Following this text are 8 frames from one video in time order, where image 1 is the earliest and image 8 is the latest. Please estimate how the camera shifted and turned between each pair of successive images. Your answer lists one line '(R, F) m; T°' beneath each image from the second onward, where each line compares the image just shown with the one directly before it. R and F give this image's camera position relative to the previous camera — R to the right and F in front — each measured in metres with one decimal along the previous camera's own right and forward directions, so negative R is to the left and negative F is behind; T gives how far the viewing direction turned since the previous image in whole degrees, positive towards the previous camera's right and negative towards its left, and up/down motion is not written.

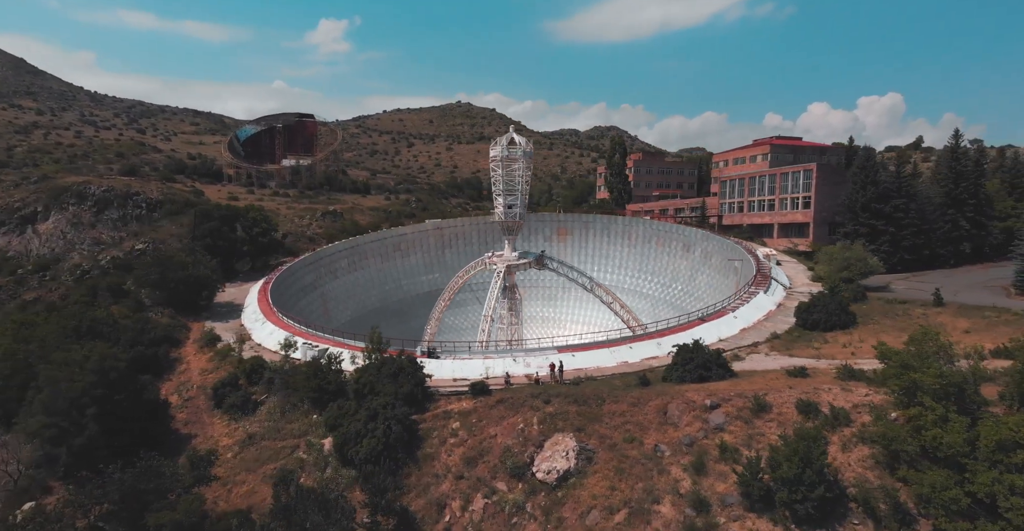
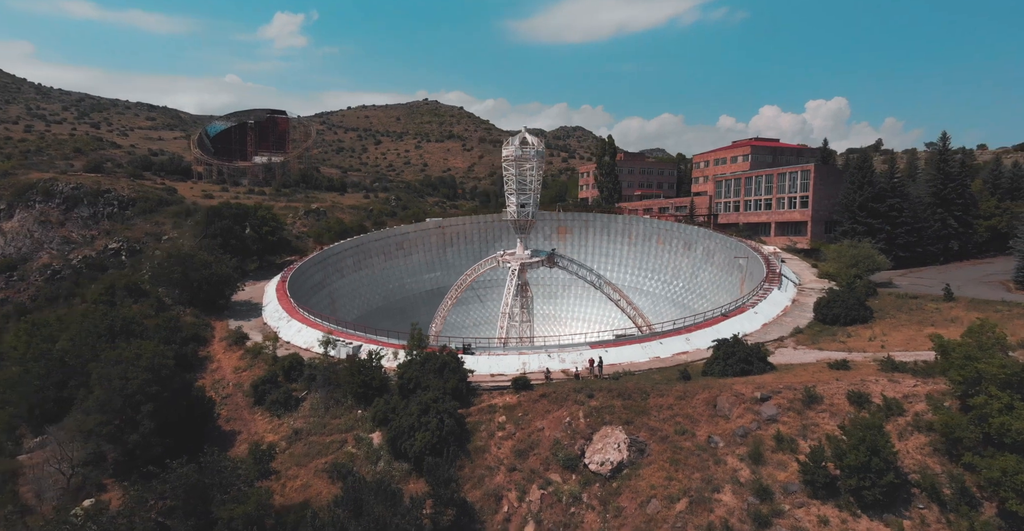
(-2.7, -0.3) m; +1°
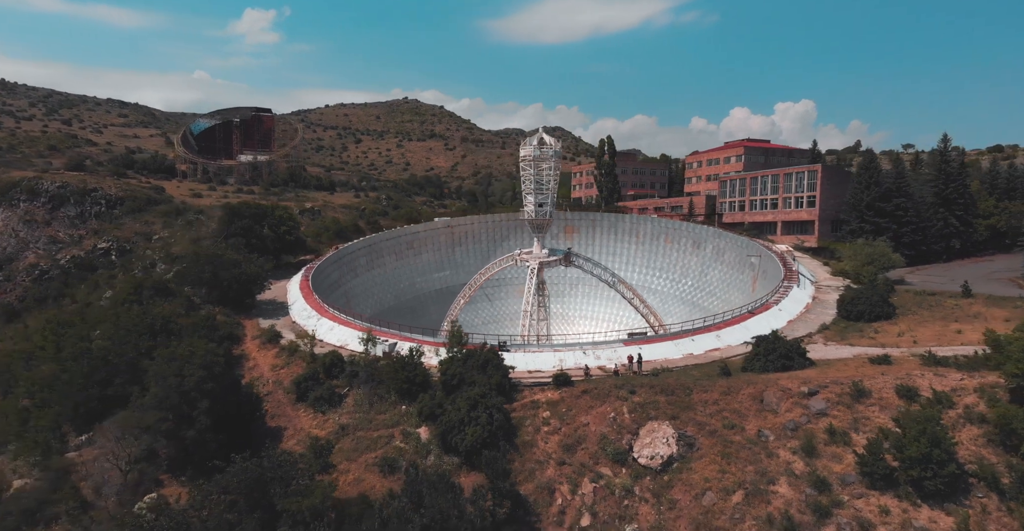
(-2.3, -0.3) m; 0°
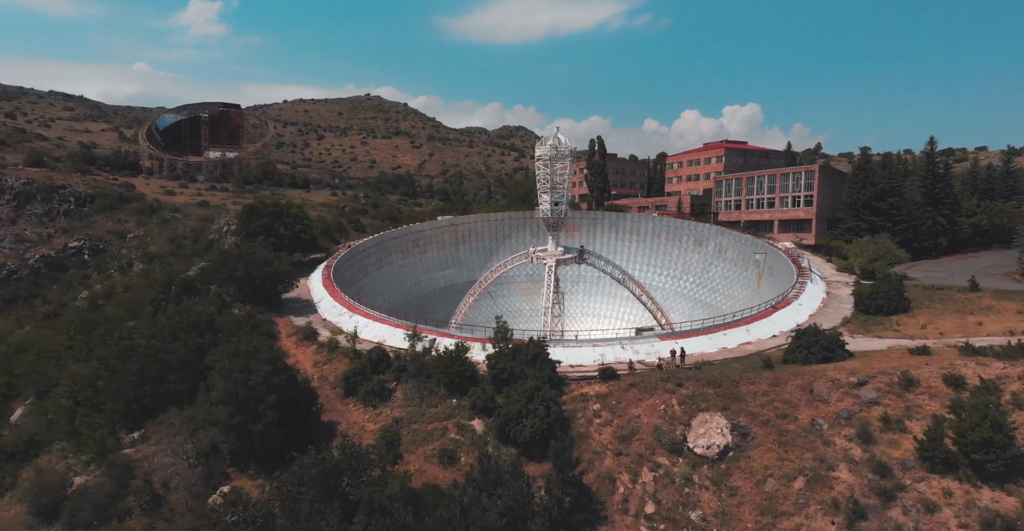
(-3.2, -0.4) m; +2°
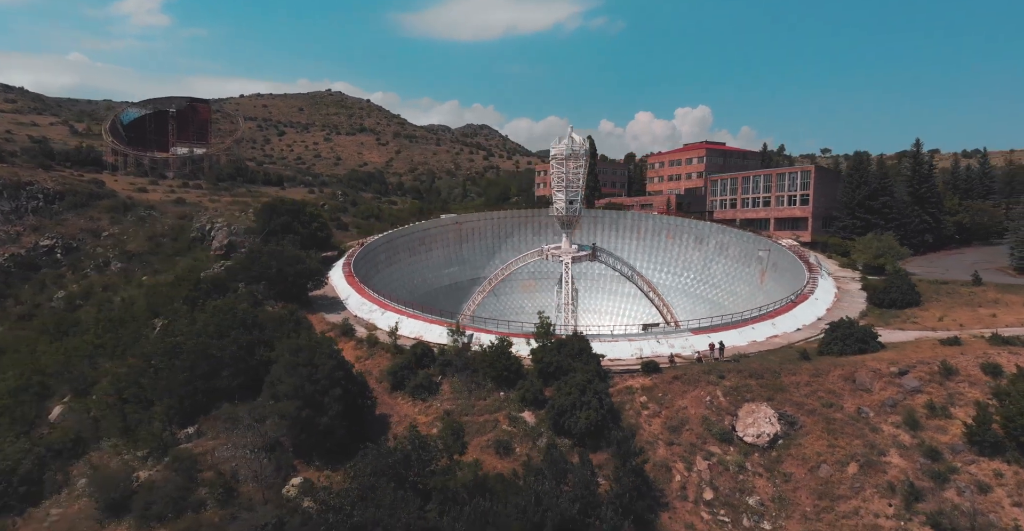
(-3.2, -0.5) m; +2°
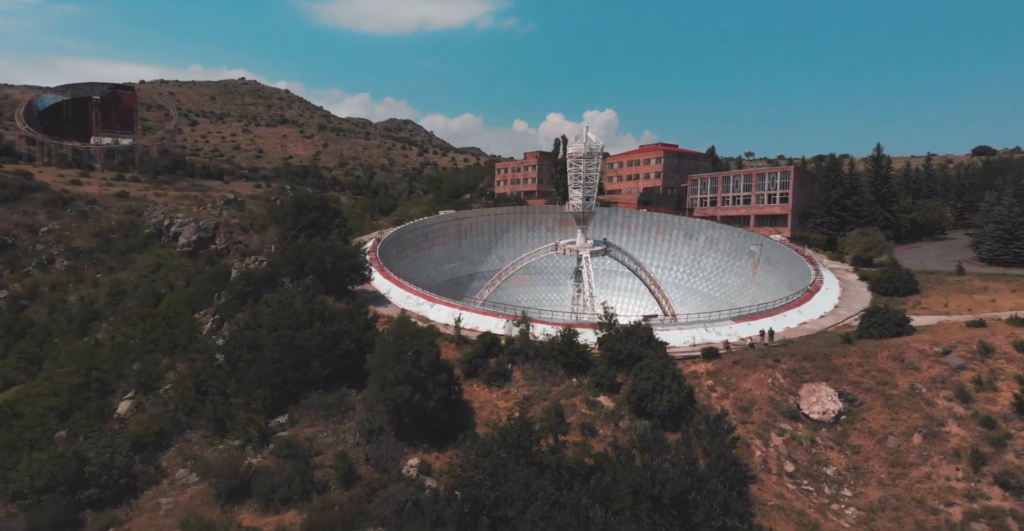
(-5.8, -1.0) m; +4°
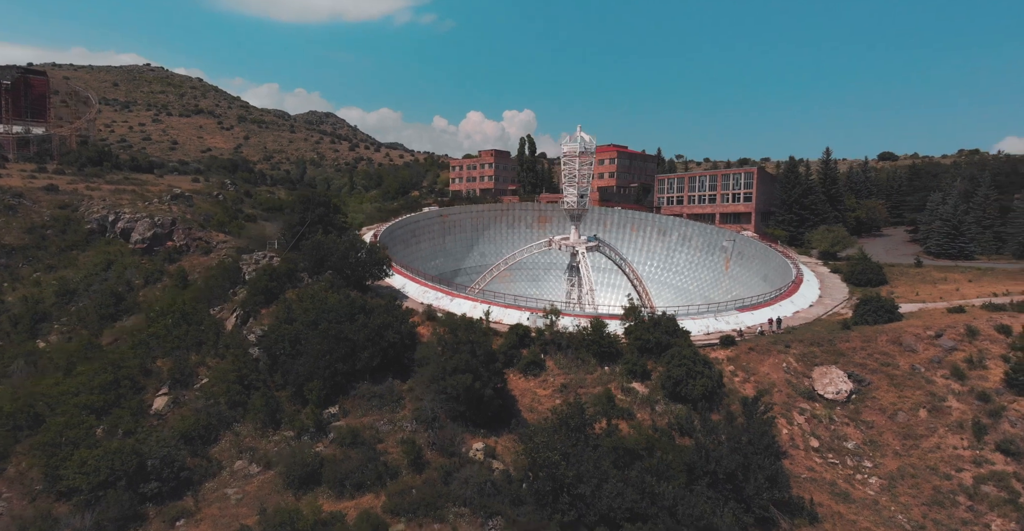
(-4.2, -1.0) m; +4°
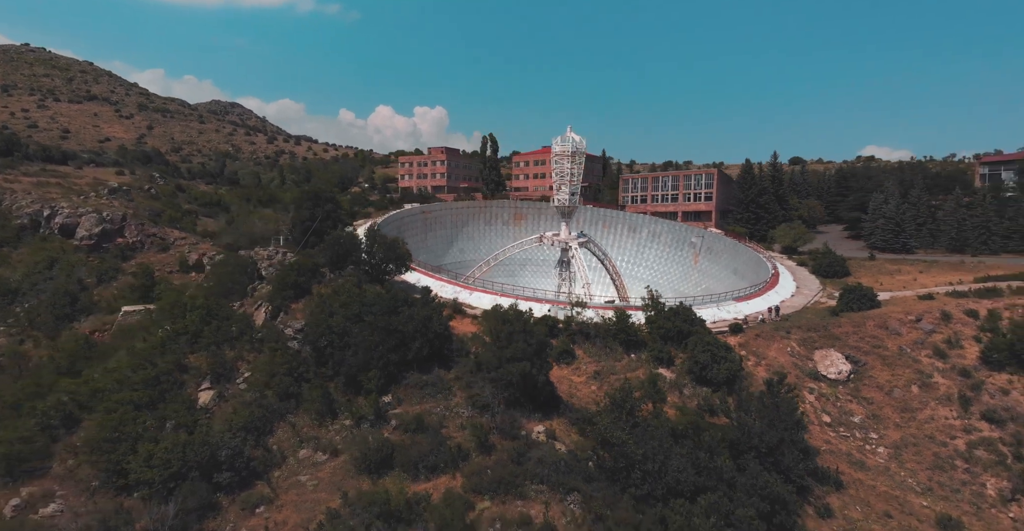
(-4.5, -1.3) m; +5°
